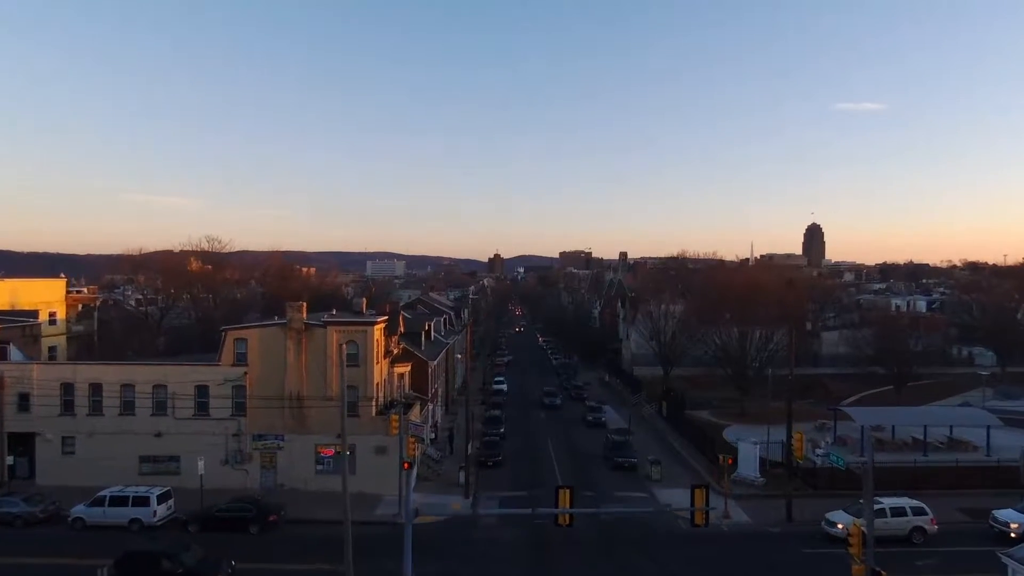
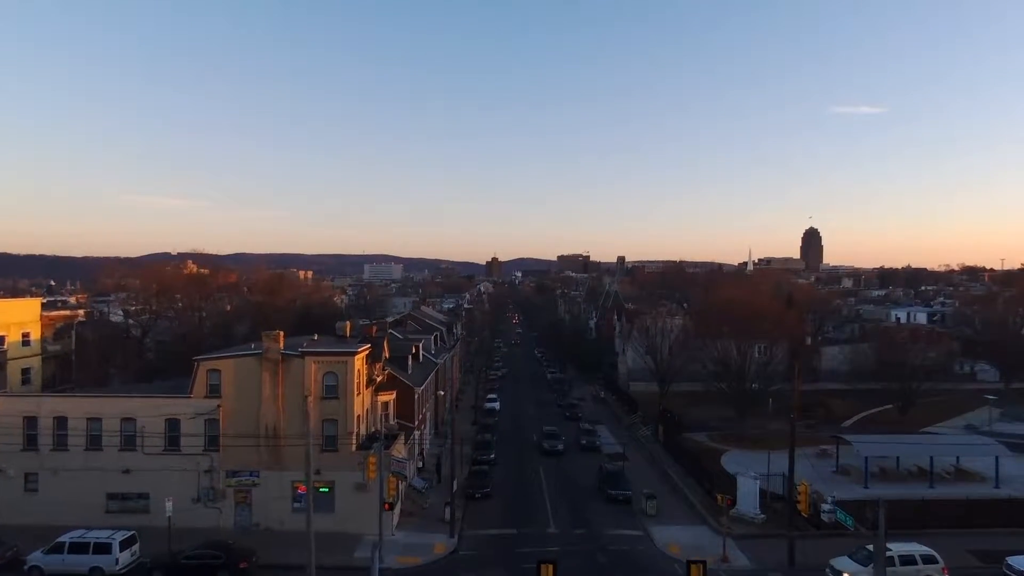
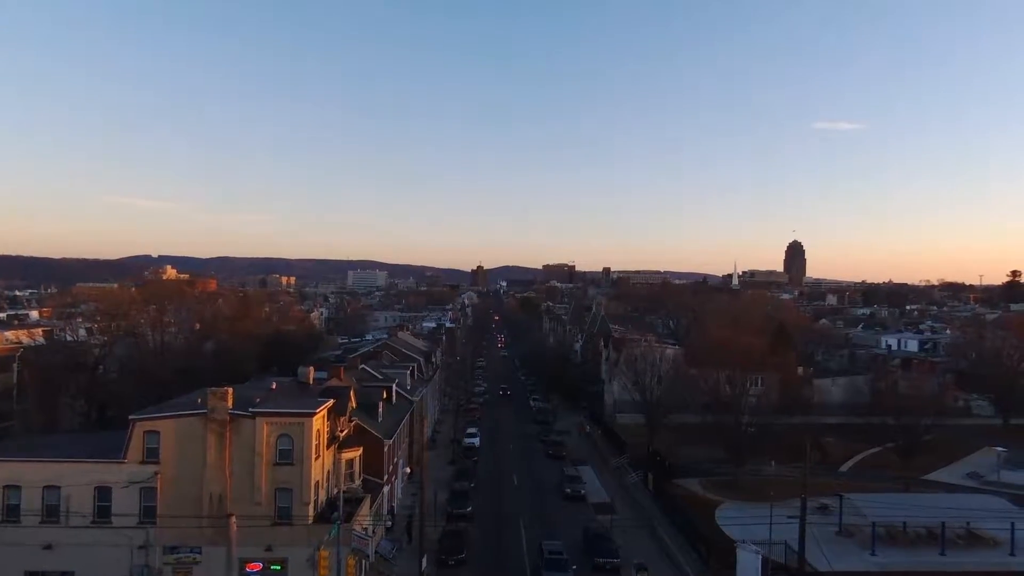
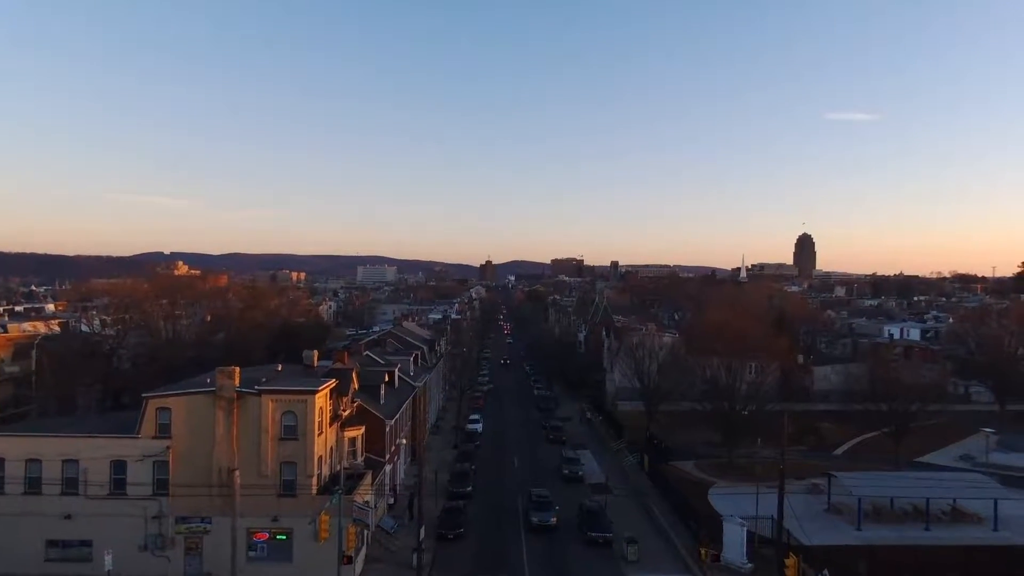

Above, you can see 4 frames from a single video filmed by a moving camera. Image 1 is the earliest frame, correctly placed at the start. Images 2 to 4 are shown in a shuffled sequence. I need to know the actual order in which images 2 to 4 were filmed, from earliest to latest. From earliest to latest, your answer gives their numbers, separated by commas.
2, 4, 3
